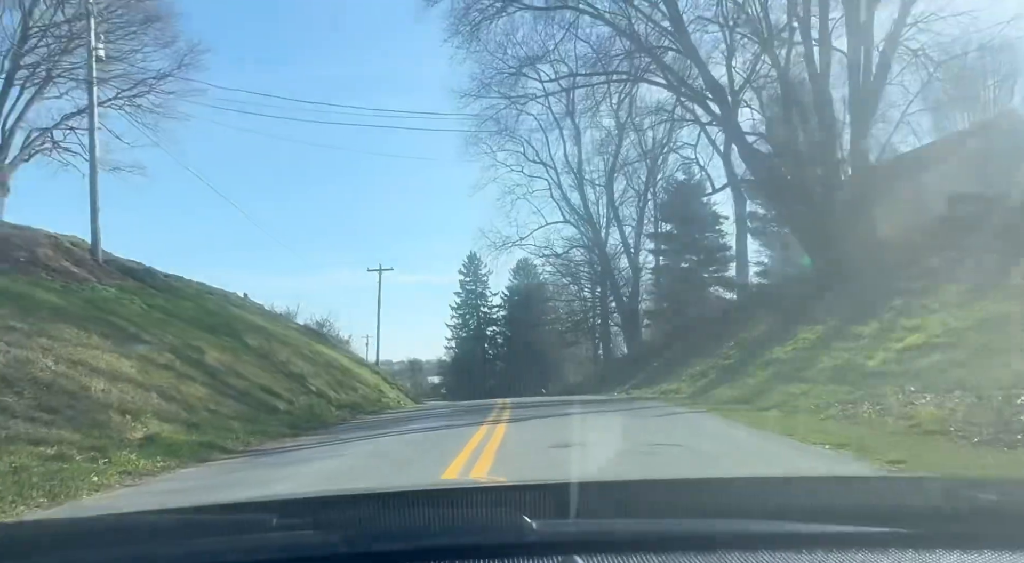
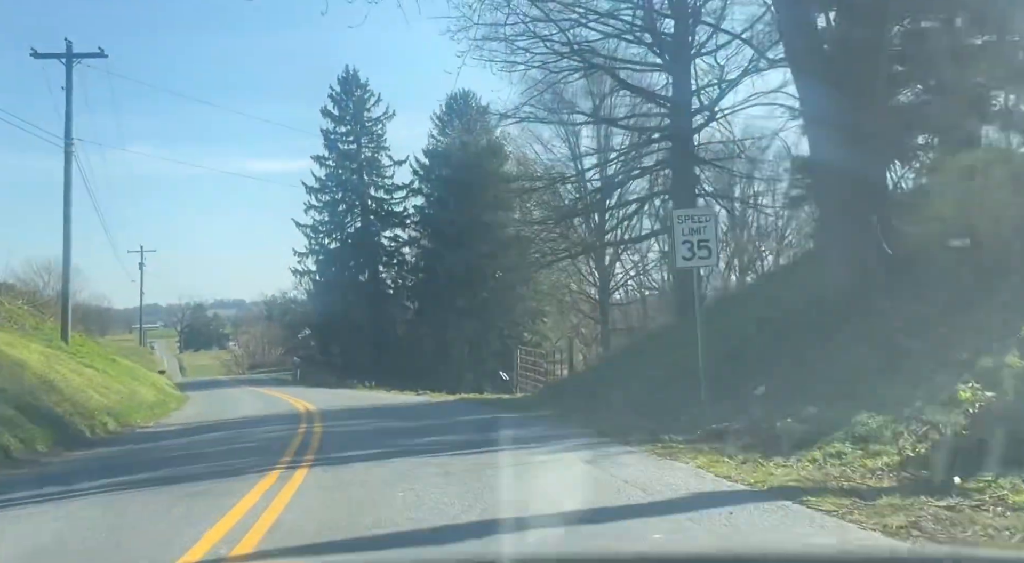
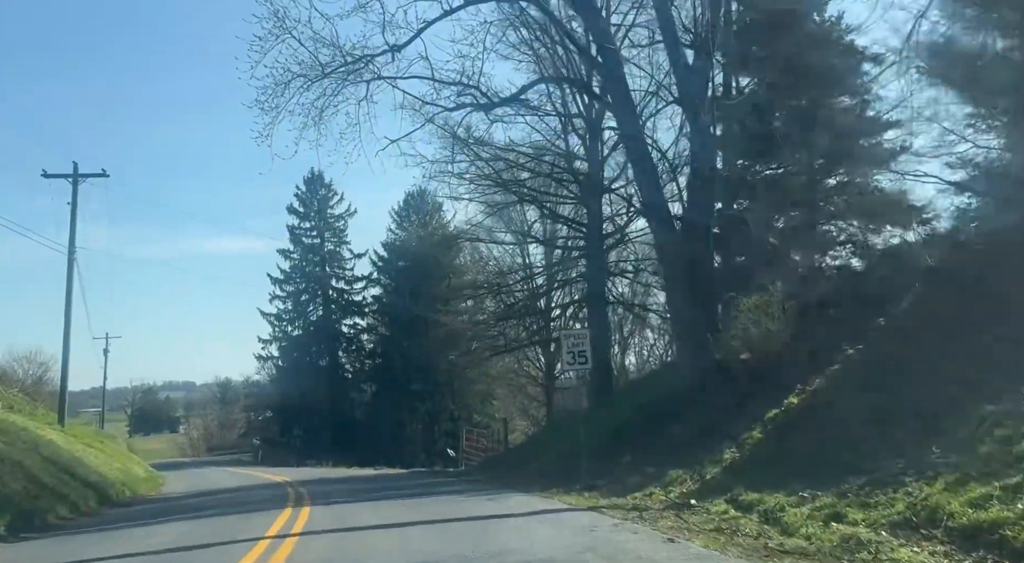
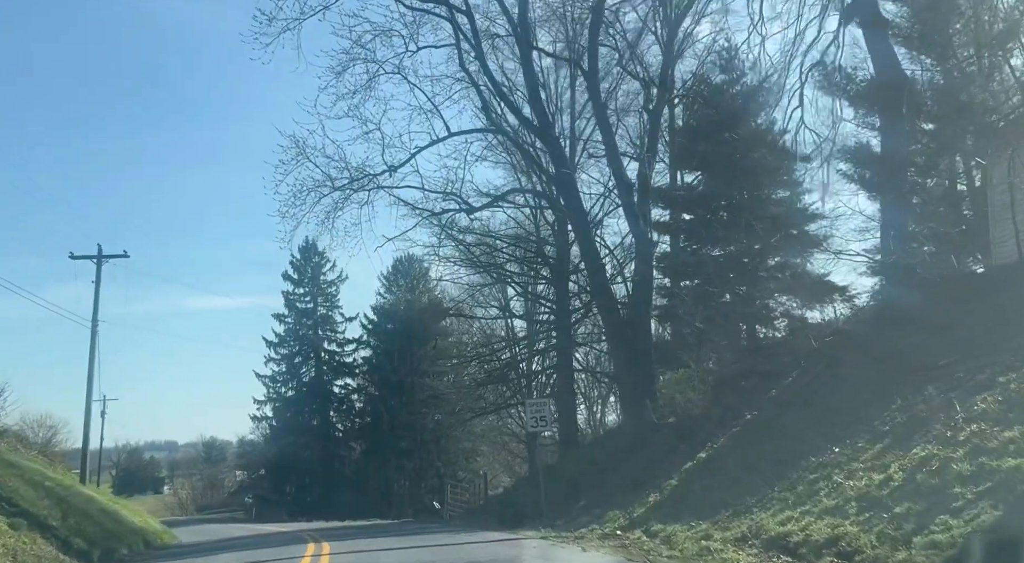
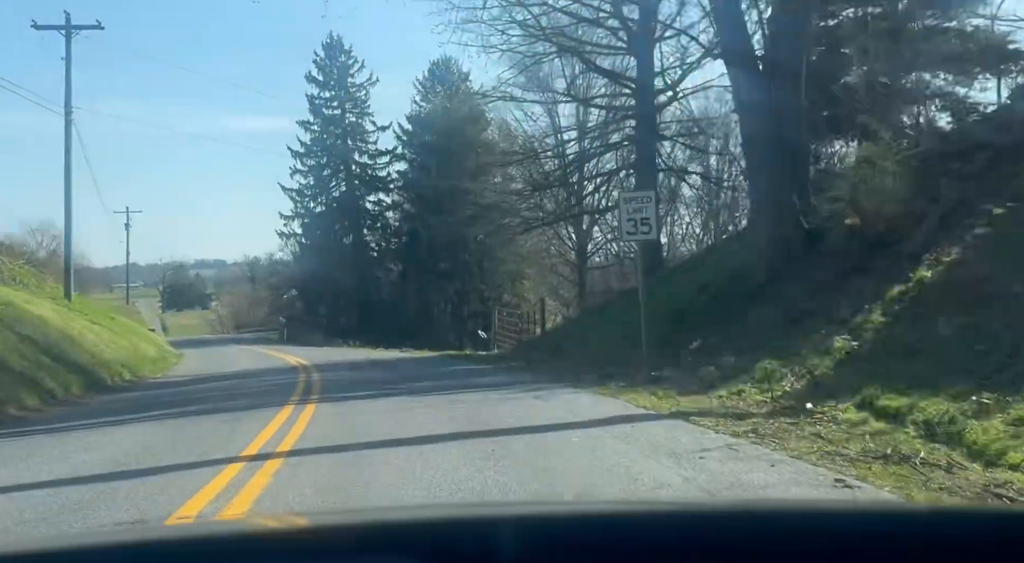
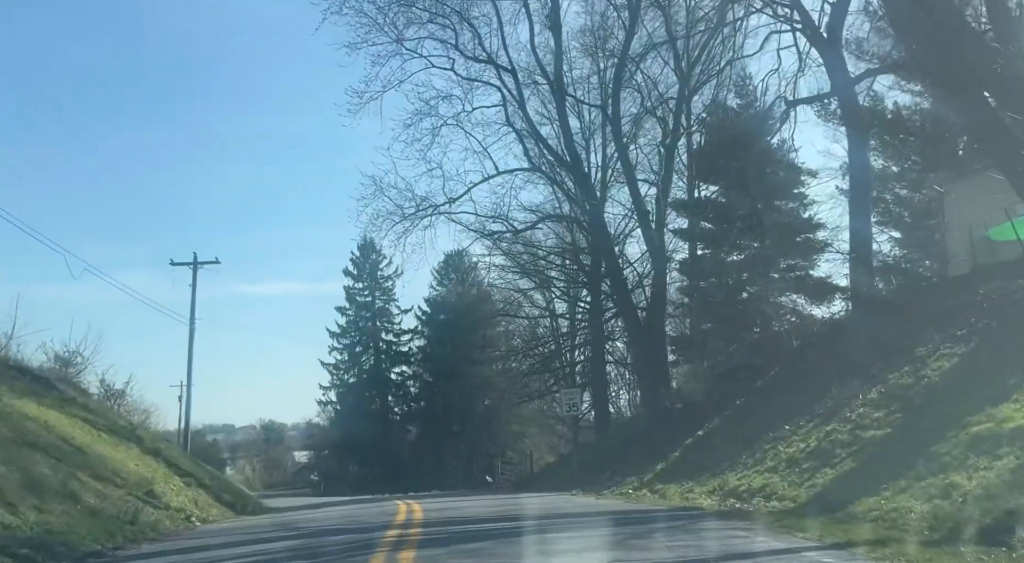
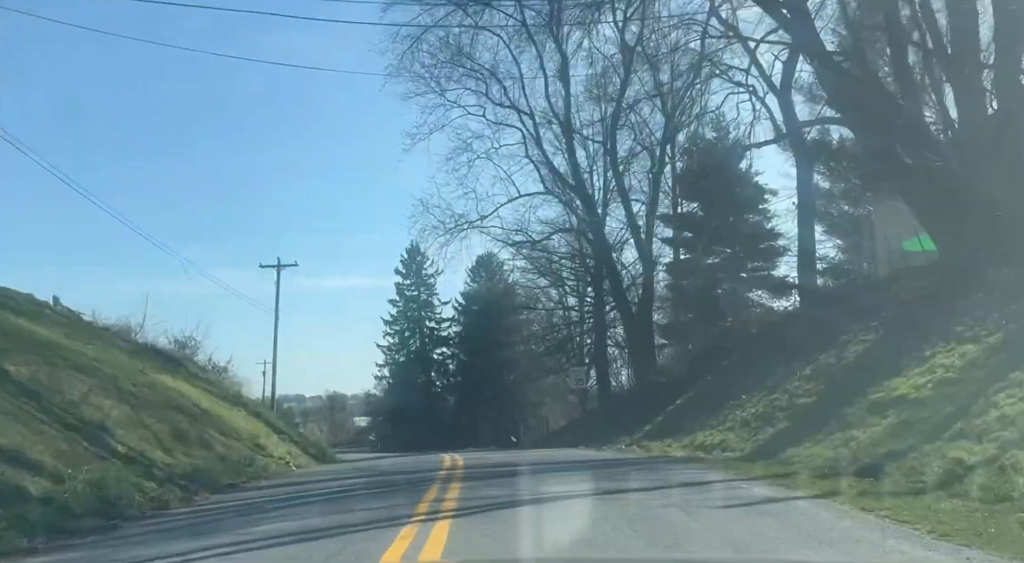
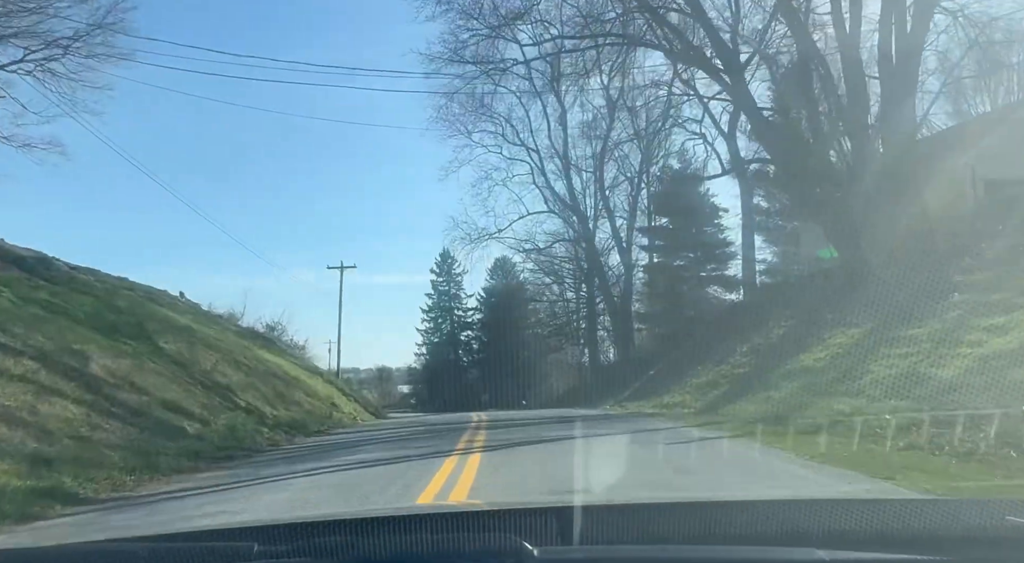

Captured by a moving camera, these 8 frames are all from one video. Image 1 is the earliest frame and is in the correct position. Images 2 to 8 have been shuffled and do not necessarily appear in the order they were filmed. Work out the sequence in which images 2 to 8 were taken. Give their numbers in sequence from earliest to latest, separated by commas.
8, 7, 6, 4, 3, 5, 2
